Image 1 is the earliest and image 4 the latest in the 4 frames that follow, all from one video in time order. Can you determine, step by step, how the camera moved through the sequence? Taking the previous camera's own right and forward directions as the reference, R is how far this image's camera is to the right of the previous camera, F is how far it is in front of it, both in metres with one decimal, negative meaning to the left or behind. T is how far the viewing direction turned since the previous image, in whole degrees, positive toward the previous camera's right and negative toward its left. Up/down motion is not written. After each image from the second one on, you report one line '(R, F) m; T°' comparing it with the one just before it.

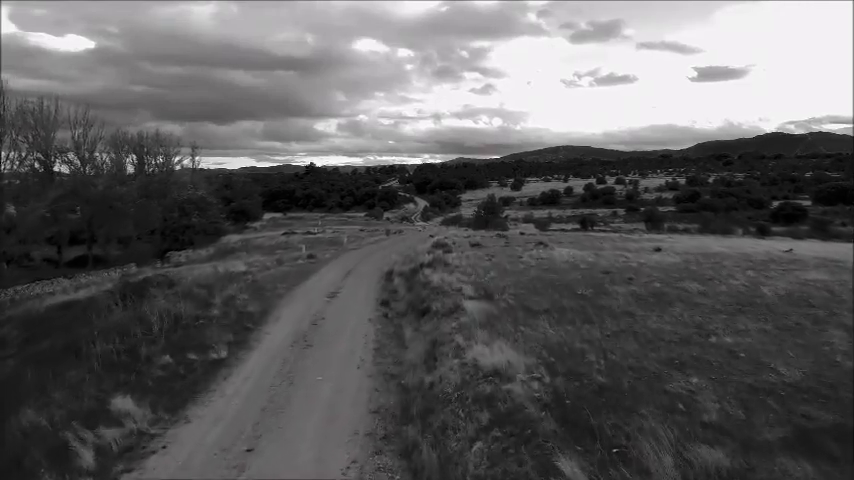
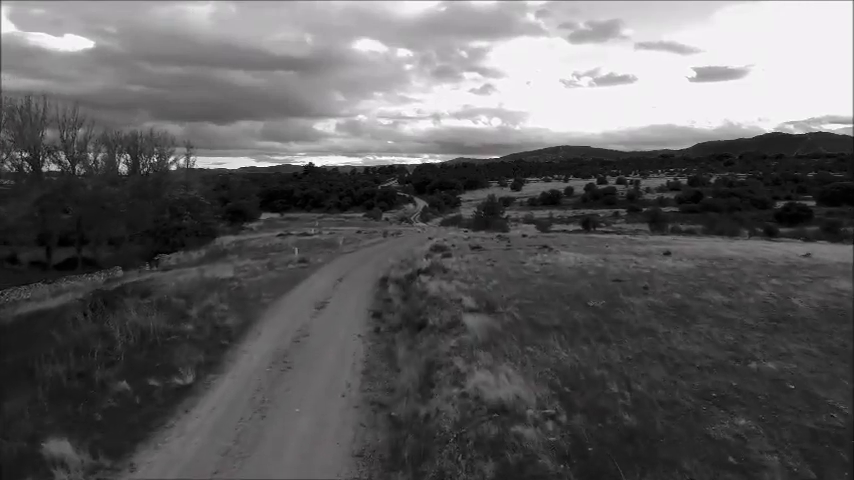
(+0.1, +1.4) m; 0°
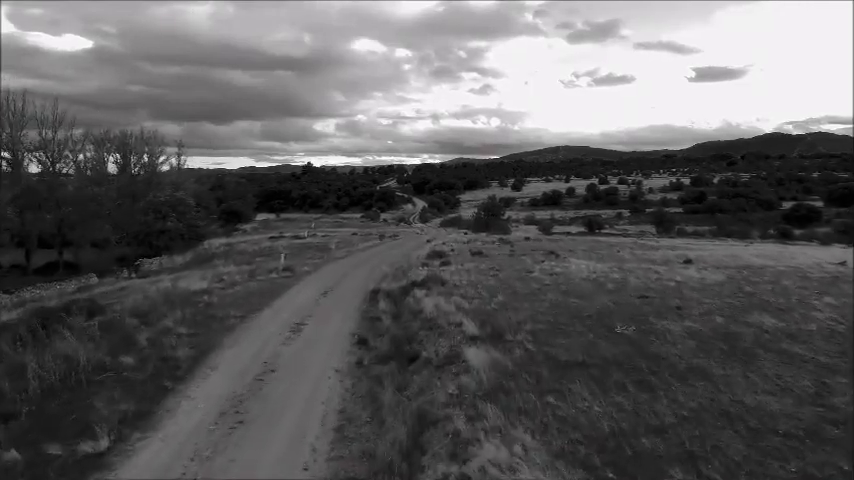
(+0.1, +2.3) m; 0°
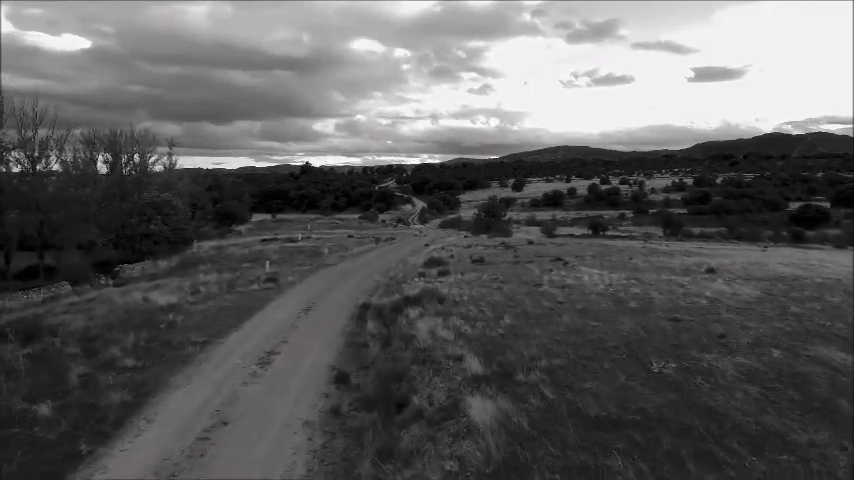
(+0.1, +2.1) m; 0°
